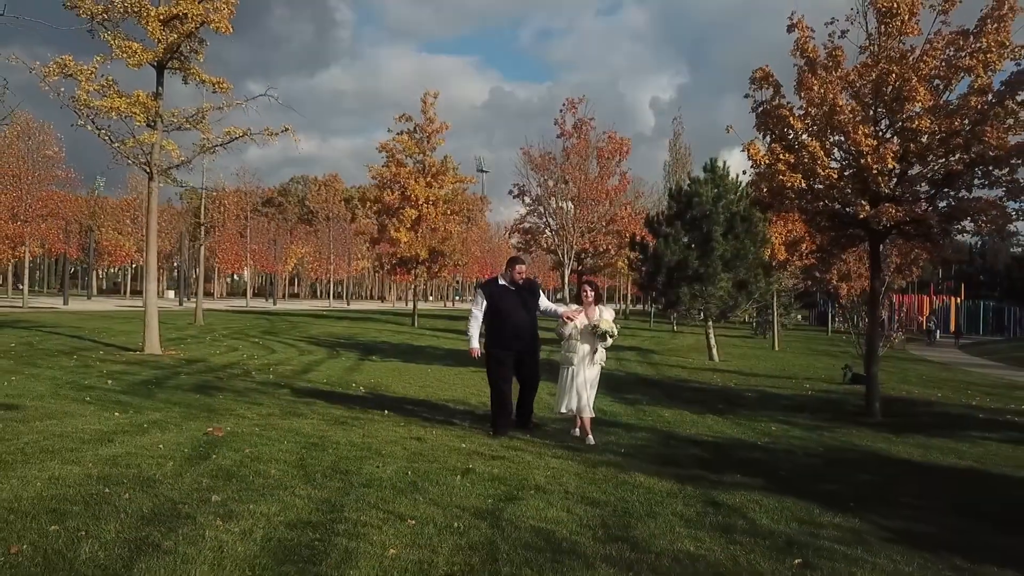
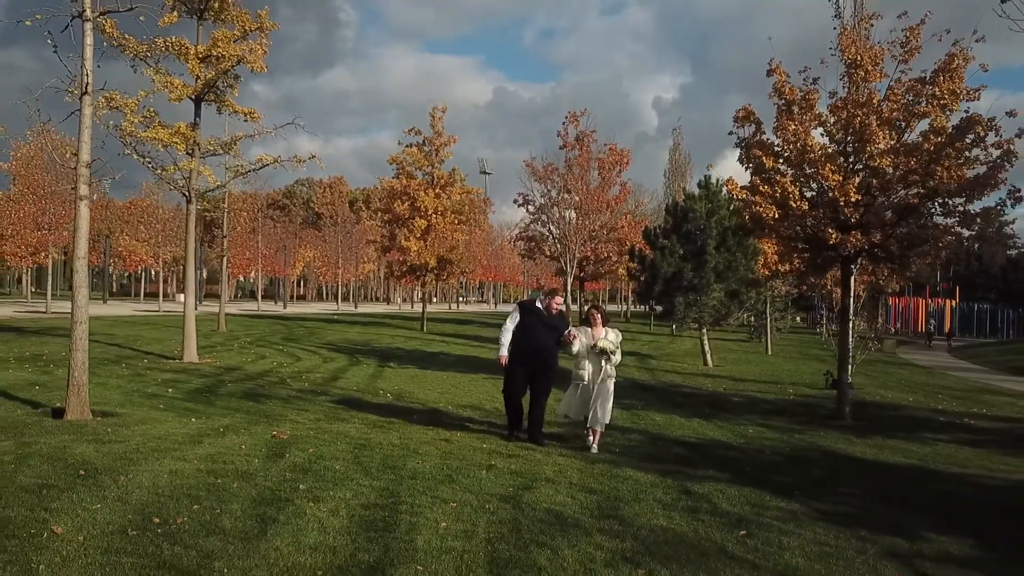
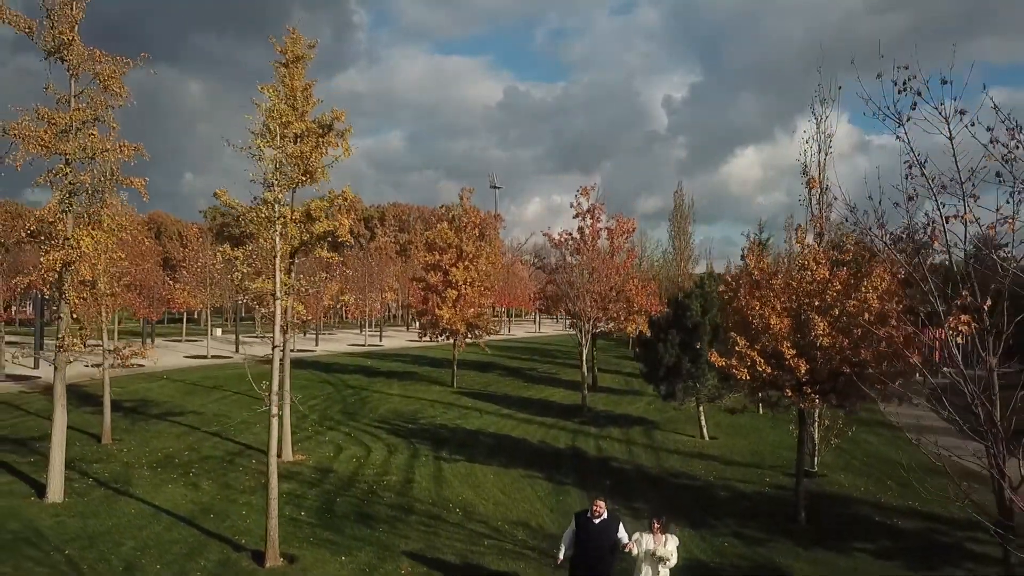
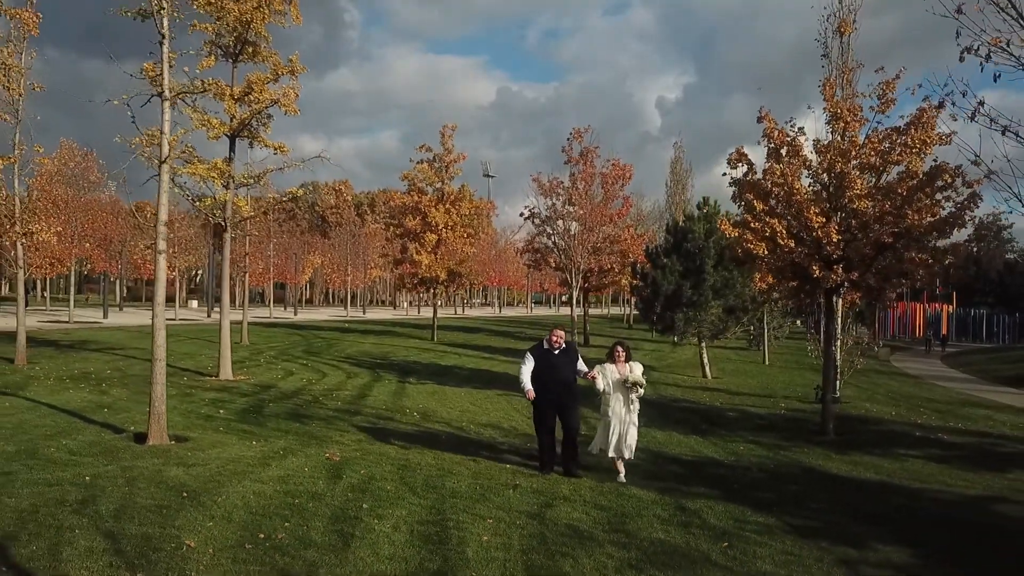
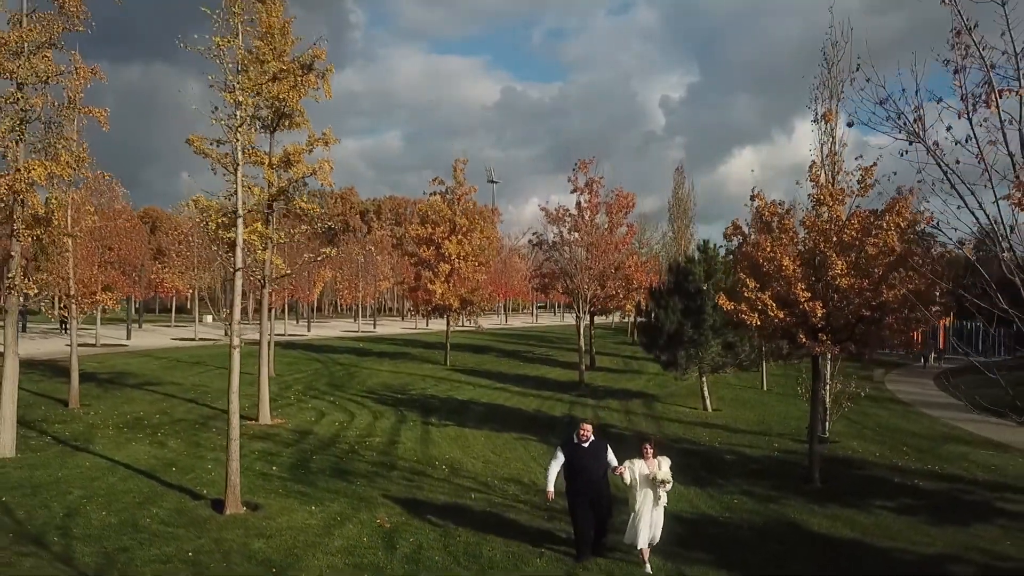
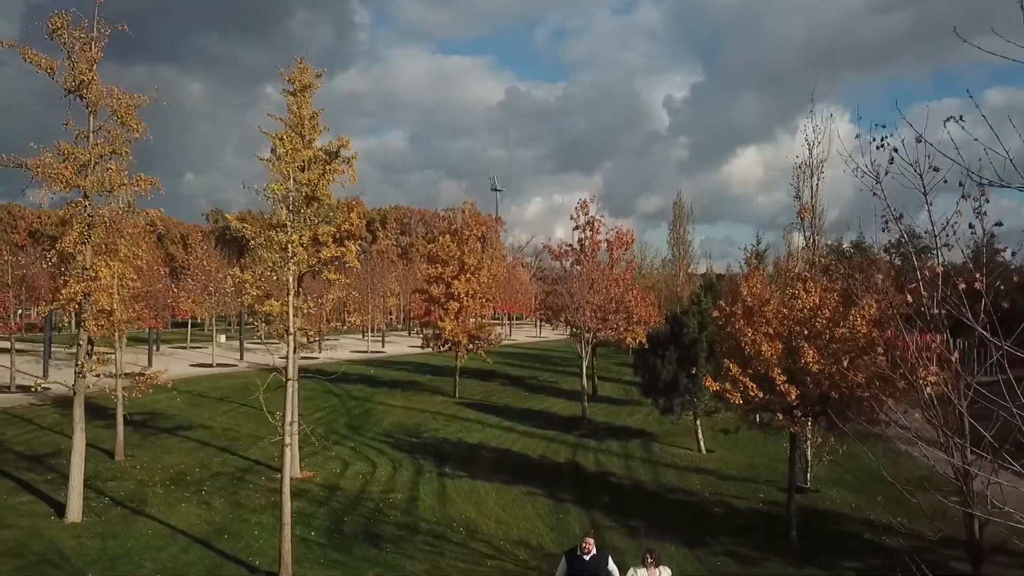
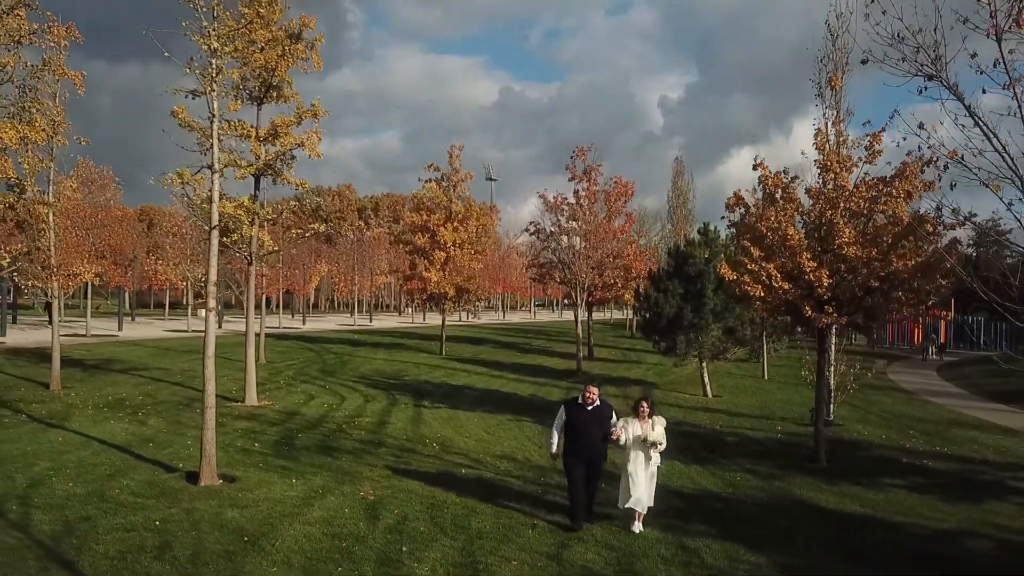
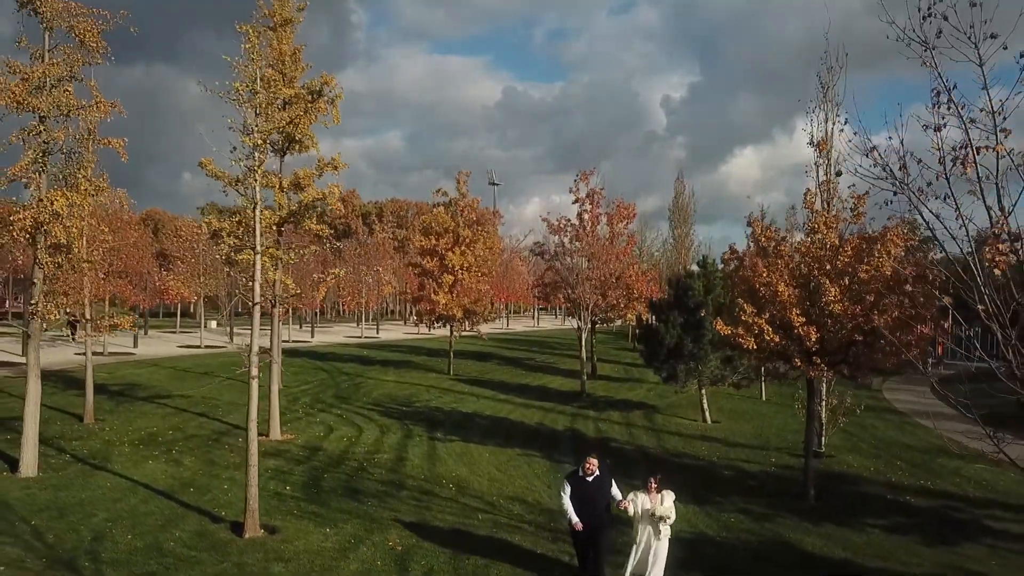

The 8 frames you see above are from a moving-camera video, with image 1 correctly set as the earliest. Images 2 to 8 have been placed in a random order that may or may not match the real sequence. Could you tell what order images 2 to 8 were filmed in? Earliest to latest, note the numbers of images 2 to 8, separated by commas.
2, 4, 7, 5, 8, 3, 6
